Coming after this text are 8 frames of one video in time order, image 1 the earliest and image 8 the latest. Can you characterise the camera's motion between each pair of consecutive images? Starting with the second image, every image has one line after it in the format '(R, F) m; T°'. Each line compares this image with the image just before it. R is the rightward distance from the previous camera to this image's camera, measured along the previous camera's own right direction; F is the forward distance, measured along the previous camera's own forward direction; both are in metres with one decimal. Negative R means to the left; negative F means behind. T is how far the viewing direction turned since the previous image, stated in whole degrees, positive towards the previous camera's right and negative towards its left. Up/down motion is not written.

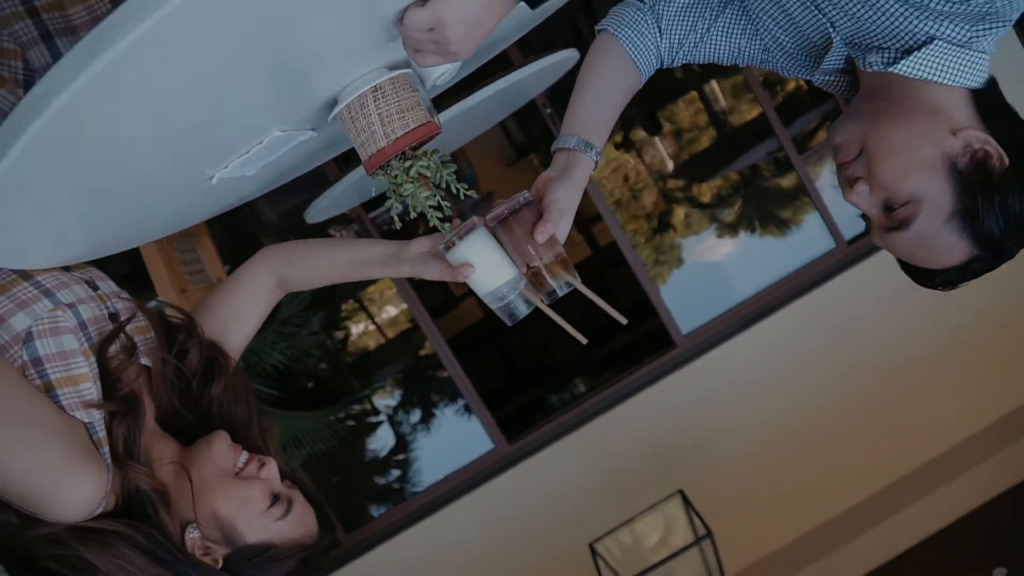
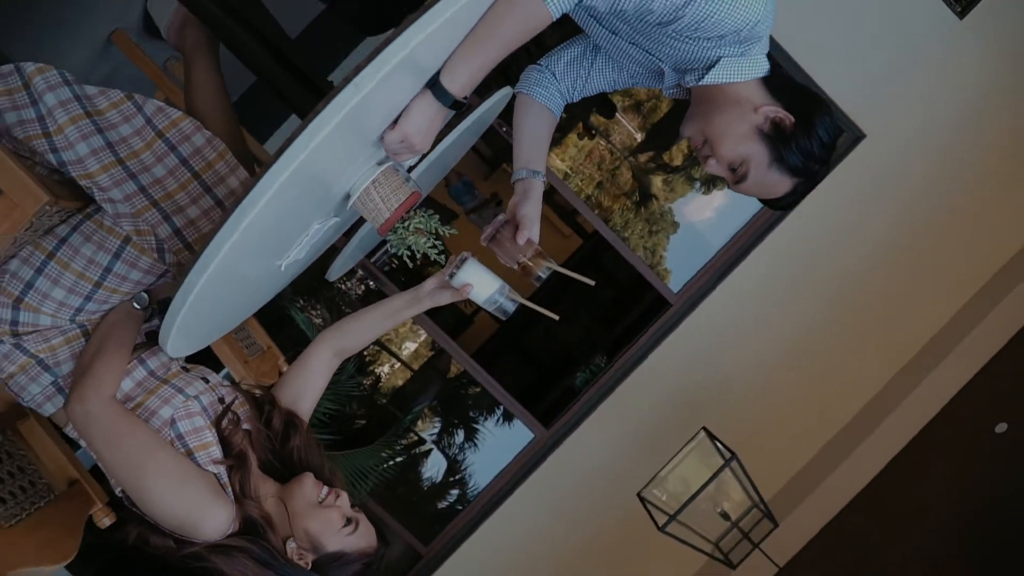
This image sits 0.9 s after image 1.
(0.0, -0.3) m; 0°
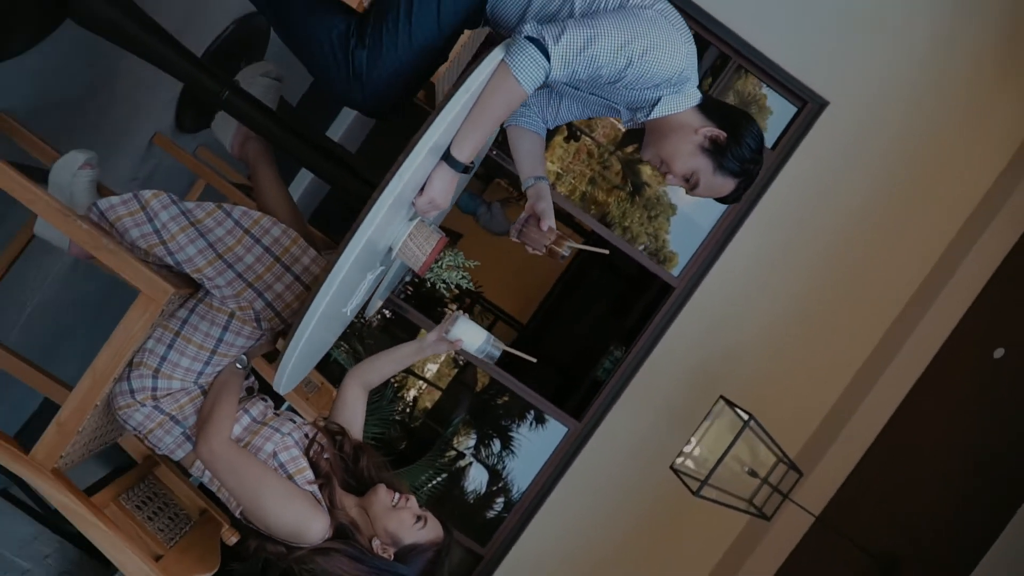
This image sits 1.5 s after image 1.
(0.0, -0.3) m; -1°
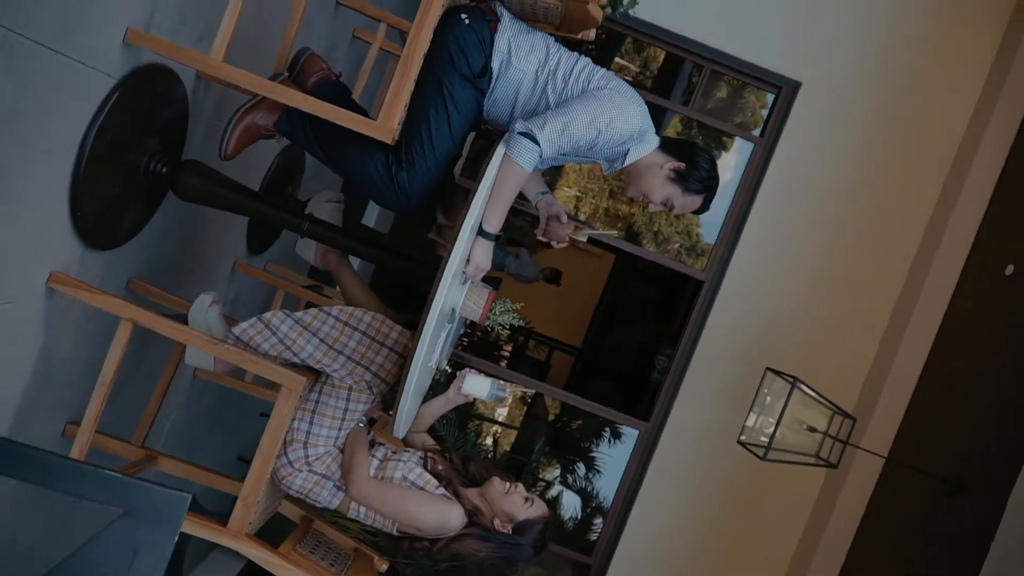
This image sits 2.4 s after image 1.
(0.0, -0.3) m; -2°
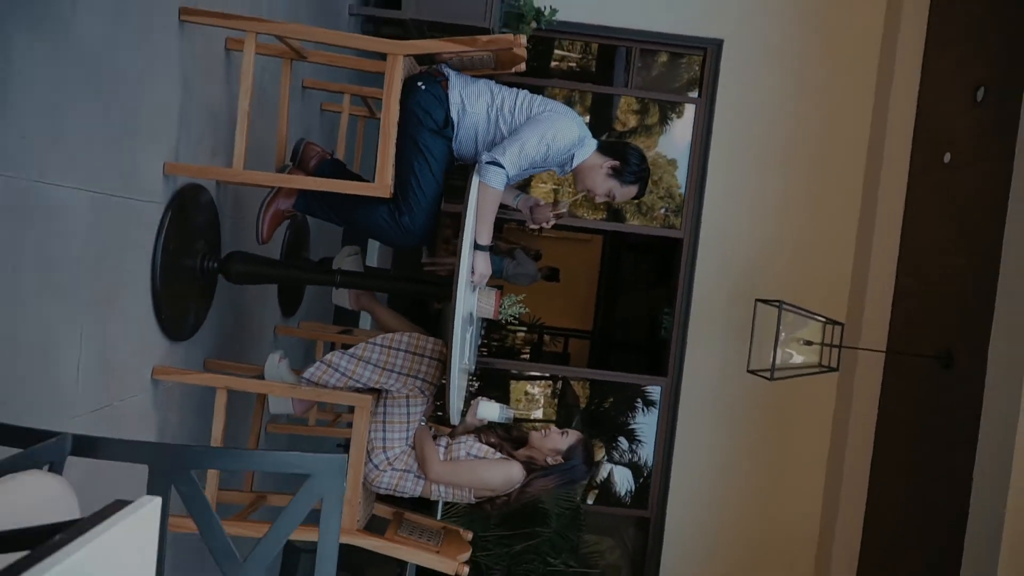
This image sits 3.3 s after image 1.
(0.0, -0.4) m; 0°
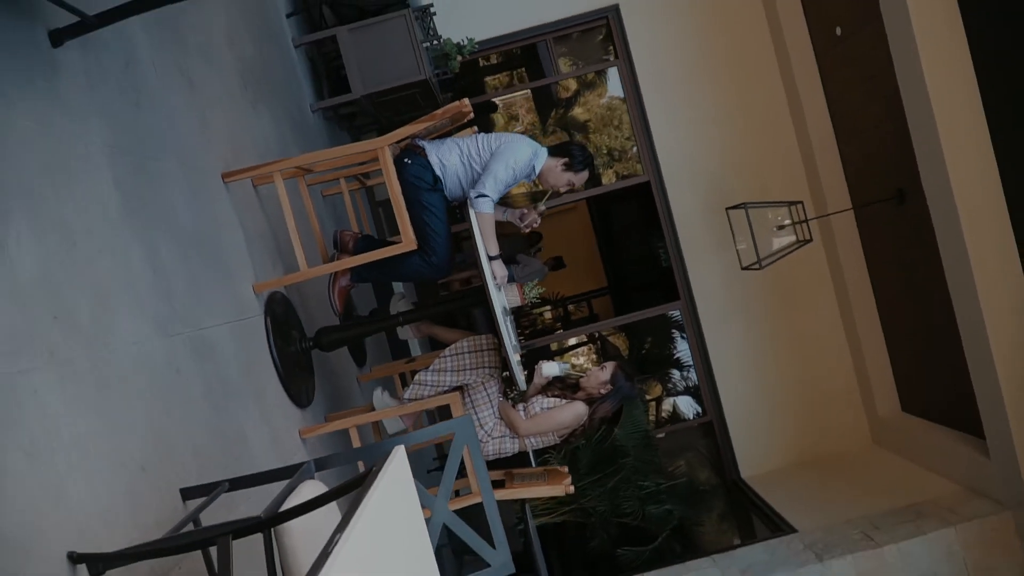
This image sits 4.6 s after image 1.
(0.0, -0.6) m; -1°
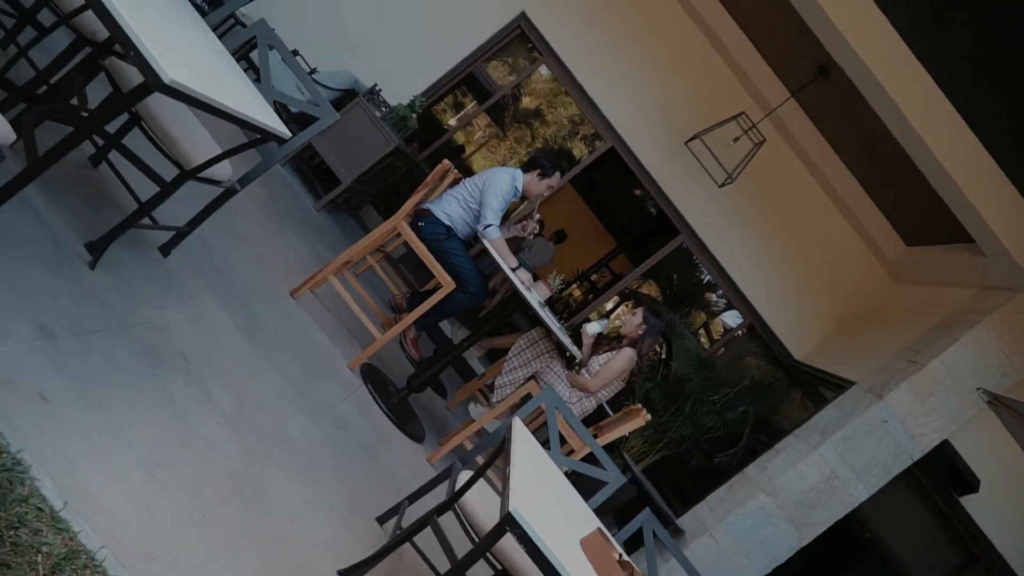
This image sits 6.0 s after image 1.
(0.0, -0.5) m; -1°
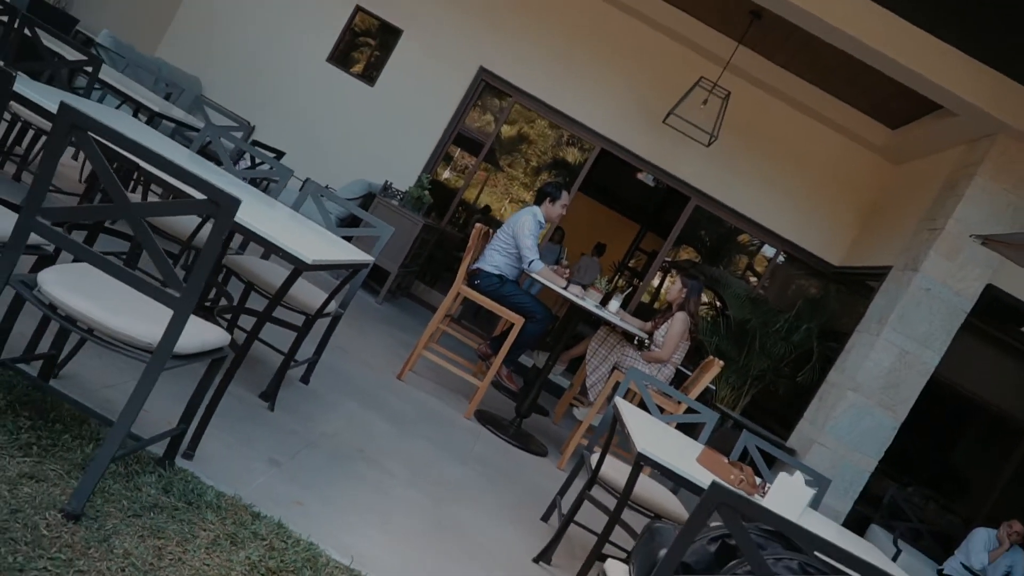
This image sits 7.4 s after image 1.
(0.0, -0.5) m; -2°
